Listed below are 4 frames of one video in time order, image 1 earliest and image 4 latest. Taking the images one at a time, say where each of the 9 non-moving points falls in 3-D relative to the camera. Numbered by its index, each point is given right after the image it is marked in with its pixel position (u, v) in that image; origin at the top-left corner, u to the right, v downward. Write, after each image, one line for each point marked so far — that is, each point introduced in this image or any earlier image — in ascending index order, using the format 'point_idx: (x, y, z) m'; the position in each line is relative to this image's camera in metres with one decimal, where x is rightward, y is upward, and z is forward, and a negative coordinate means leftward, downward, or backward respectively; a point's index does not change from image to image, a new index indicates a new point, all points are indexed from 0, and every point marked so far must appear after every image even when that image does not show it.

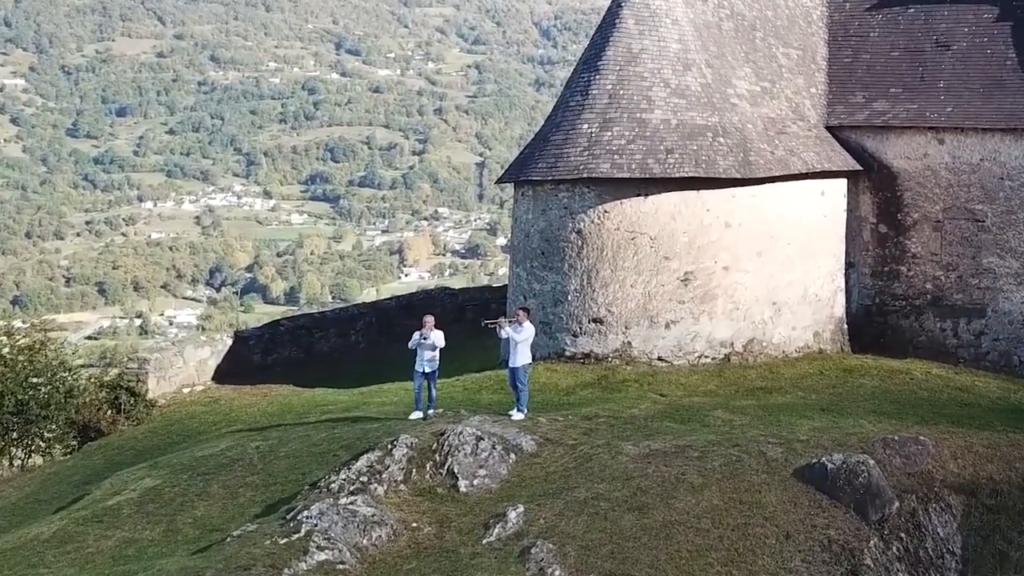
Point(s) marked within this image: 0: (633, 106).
0: (+1.8, +2.6, +16.6) m
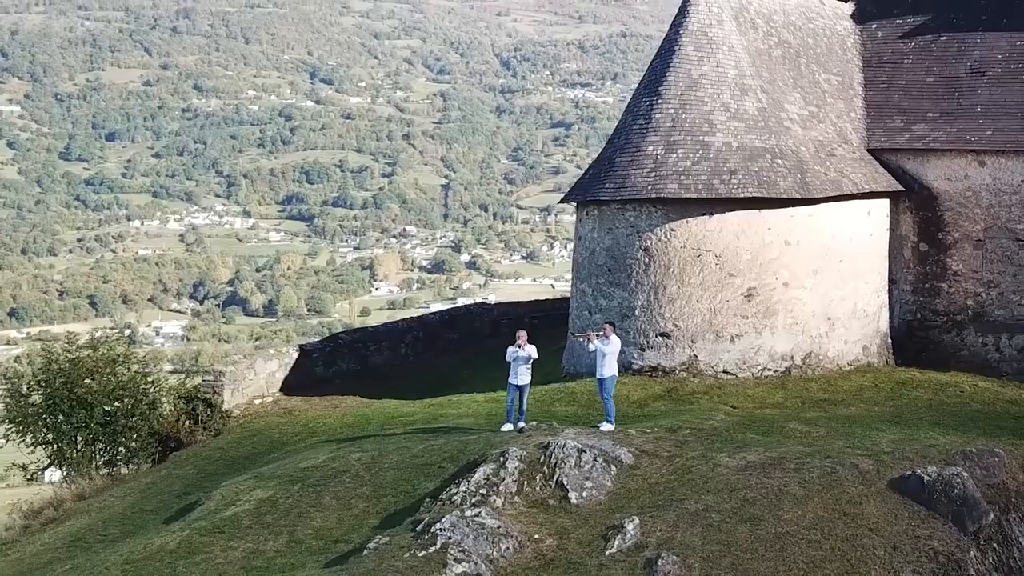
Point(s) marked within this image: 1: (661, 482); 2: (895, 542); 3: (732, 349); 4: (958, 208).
0: (+2.9, +2.4, +16.9) m
1: (+1.9, -2.4, +13.5) m
2: (+4.4, -2.9, +12.5) m
3: (+3.4, -0.9, +16.9) m
4: (+7.4, +1.3, +17.9) m
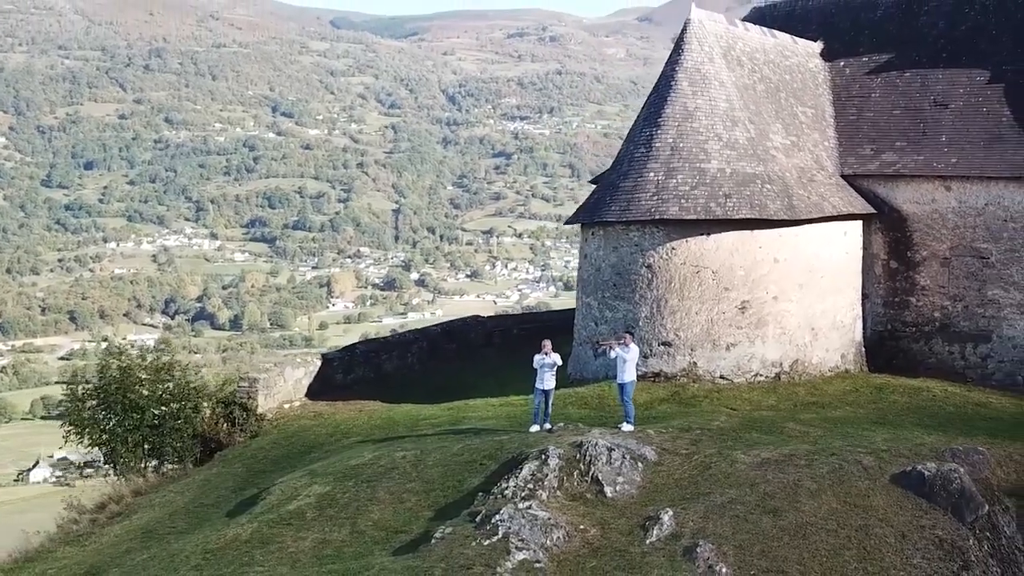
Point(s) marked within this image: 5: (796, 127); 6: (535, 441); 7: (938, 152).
0: (+3.0, +2.2, +18.0) m
1: (+2.3, -2.5, +14.4) m
2: (+5.0, -3.0, +13.6) m
3: (+3.6, -1.1, +17.9) m
4: (+7.4, +1.1, +19.4) m
5: (+5.3, +3.0, +20.0) m
6: (+0.3, -2.0, +14.5) m
7: (+7.6, +2.4, +19.3) m
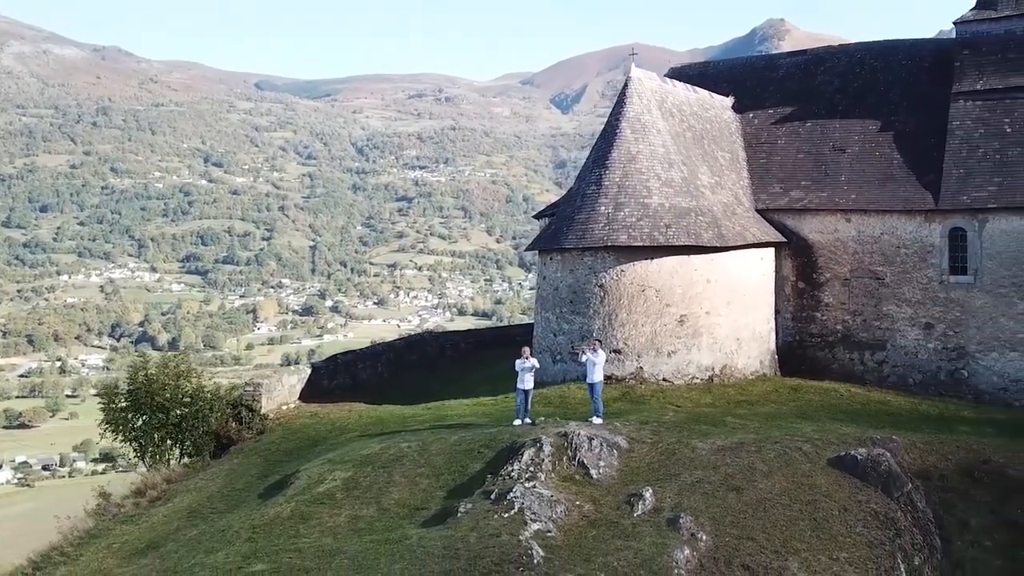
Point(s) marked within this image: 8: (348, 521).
0: (+2.3, +1.9, +20.1) m
1: (+2.2, -2.6, +16.2) m
2: (+4.9, -3.1, +15.8) m
3: (+2.9, -1.4, +19.9) m
4: (+6.5, +0.7, +22.1) m
5: (+4.3, +2.5, +22.4) m
6: (+0.2, -2.1, +16.0) m
7: (+6.7, +2.0, +22.0) m
8: (-2.0, -2.9, +13.4) m
